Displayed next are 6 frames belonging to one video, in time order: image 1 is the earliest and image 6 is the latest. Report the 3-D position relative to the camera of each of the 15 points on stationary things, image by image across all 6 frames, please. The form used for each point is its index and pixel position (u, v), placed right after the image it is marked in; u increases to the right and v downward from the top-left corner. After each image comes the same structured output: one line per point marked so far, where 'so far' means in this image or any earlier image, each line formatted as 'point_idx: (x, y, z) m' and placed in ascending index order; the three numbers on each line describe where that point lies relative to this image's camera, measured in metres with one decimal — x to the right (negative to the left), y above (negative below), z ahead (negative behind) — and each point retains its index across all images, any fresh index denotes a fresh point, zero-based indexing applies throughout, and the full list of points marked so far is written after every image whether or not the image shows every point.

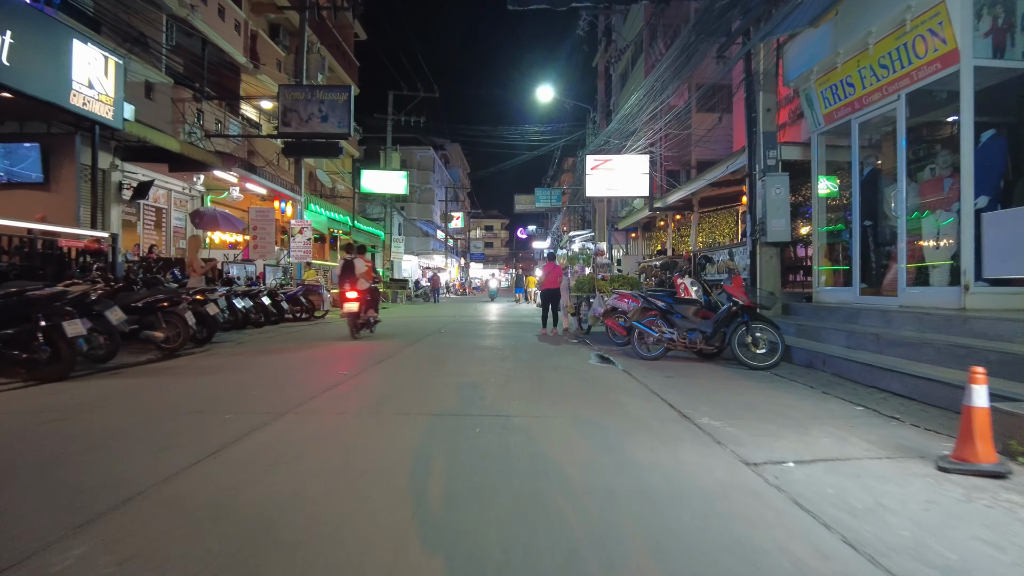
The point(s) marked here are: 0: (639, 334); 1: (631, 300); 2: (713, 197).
0: (+1.7, -0.6, +8.9) m
1: (+1.8, -0.2, +9.7) m
2: (+5.4, +2.4, +17.5) m
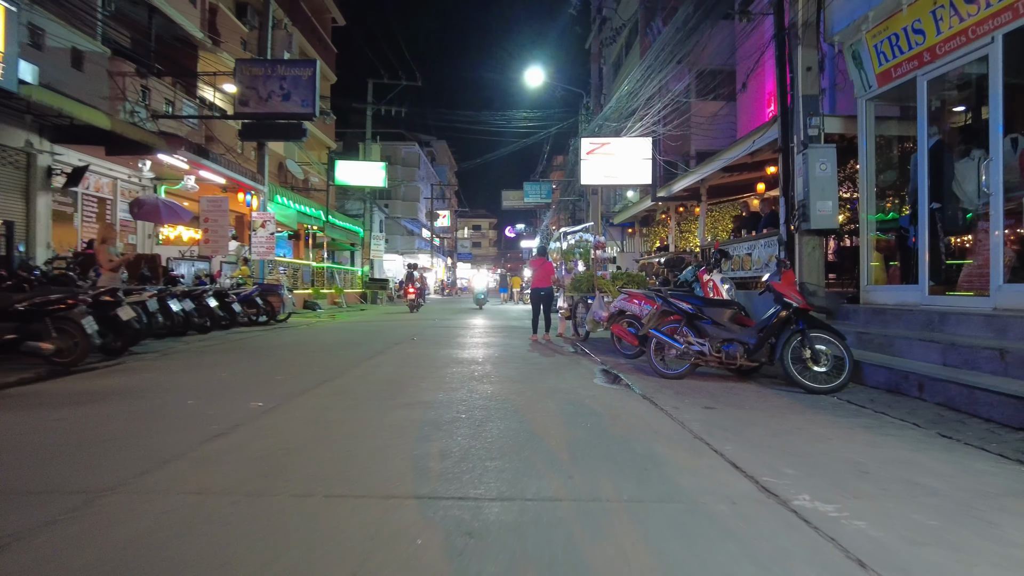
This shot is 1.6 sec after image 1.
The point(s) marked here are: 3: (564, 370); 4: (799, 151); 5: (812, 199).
0: (+1.6, -0.6, +7.0) m
1: (+1.6, -0.2, +7.8) m
2: (+5.1, +2.5, +15.6) m
3: (+0.6, -1.0, +7.6) m
4: (+3.7, +1.8, +8.4) m
5: (+3.7, +1.1, +8.0) m
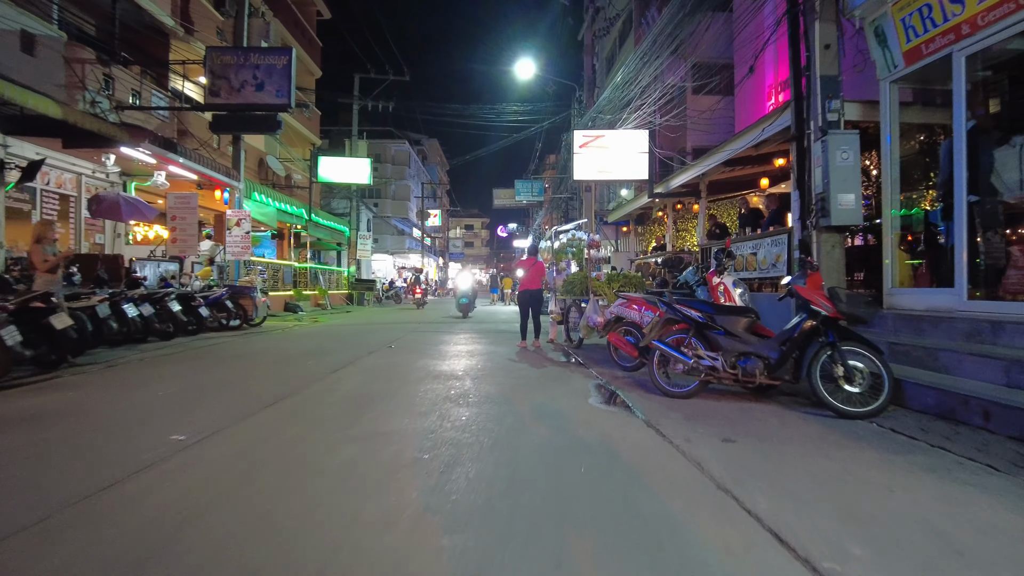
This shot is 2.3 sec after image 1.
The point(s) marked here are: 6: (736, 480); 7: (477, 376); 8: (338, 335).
0: (+1.4, -0.7, +6.1) m
1: (+1.4, -0.2, +6.9) m
2: (+4.8, +2.4, +14.8) m
3: (+0.4, -1.0, +6.7) m
4: (+3.5, +1.7, +7.5) m
5: (+3.5, +1.1, +7.2) m
6: (+1.2, -1.0, +3.5) m
7: (-0.4, -1.0, +7.4) m
8: (-3.7, -1.0, +14.2) m
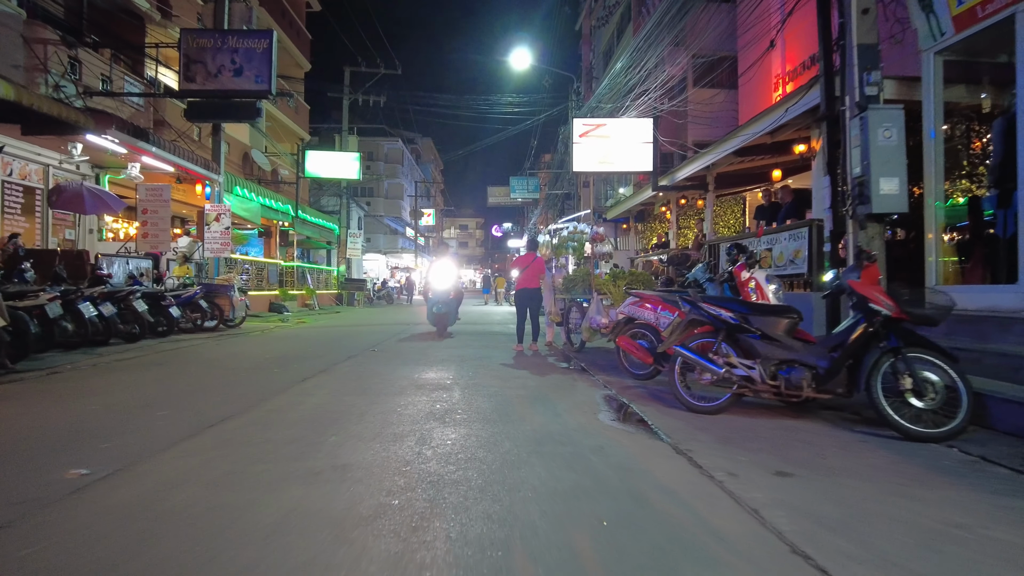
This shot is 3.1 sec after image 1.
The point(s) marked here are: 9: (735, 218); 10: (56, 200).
0: (+1.4, -0.6, +5.2) m
1: (+1.4, -0.2, +6.0) m
2: (+4.7, +2.4, +13.9) m
3: (+0.4, -1.0, +5.8) m
4: (+3.4, +1.7, +6.6) m
5: (+3.5, +1.1, +6.3) m
6: (+1.2, -1.0, +2.6) m
7: (-0.4, -1.0, +6.5) m
8: (-3.8, -1.0, +13.2) m
9: (+5.0, +1.6, +14.9) m
10: (-8.3, +1.6, +11.9) m
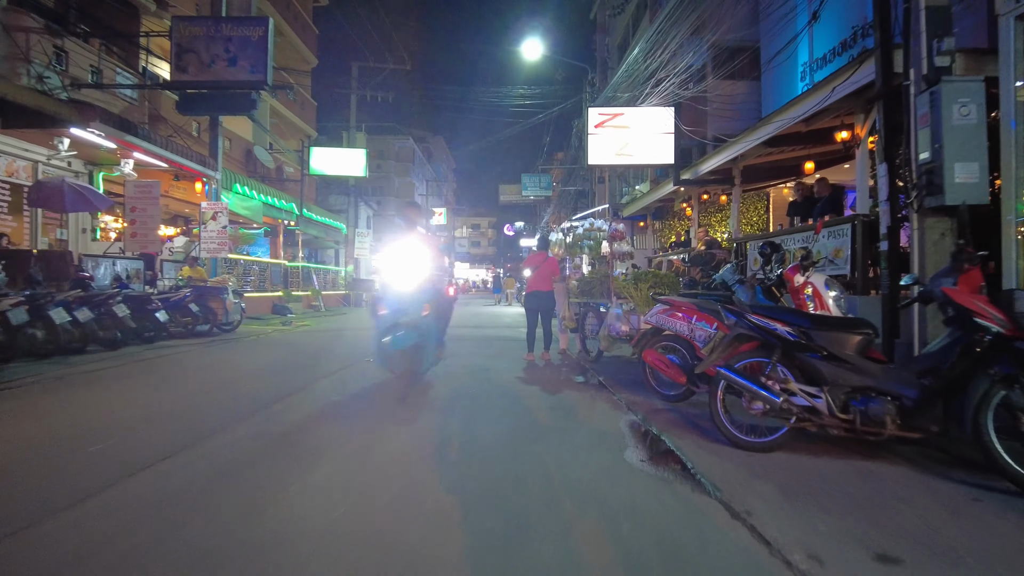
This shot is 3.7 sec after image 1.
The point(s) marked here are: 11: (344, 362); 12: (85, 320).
0: (+1.4, -0.7, +4.3) m
1: (+1.4, -0.2, +5.0) m
2: (+4.9, +2.4, +12.9) m
3: (+0.4, -1.0, +4.9) m
4: (+3.5, +1.7, +5.6) m
5: (+3.5, +1.0, +5.3) m
6: (+1.2, -1.0, +1.7) m
7: (-0.4, -1.0, +5.6) m
8: (-3.6, -1.0, +12.4) m
9: (+5.3, +1.5, +13.9) m
10: (-8.1, +1.5, +11.2) m
11: (-2.3, -1.0, +9.0) m
12: (-6.2, -0.5, +9.4) m
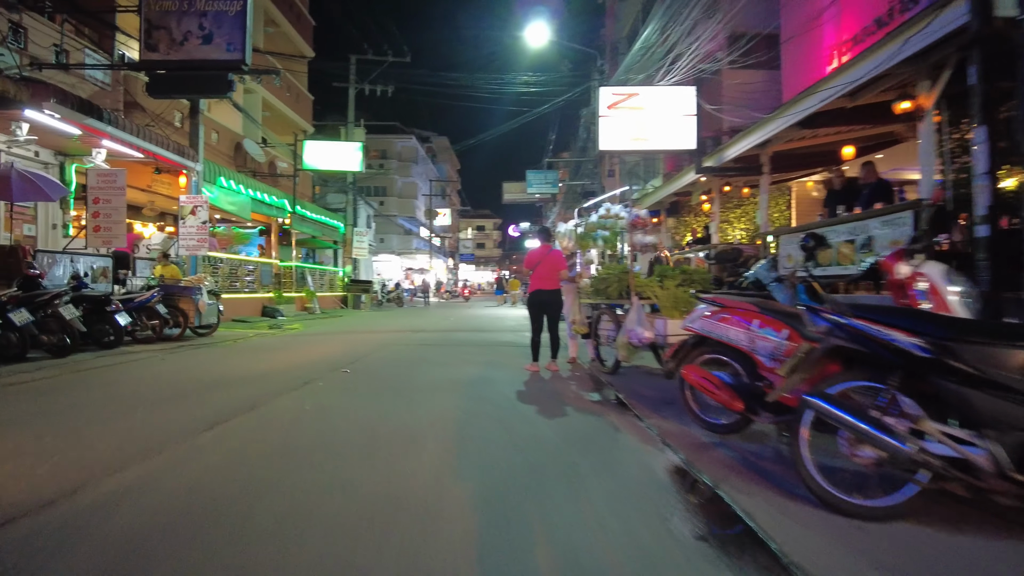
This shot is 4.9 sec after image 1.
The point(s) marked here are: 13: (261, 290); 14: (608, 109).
0: (+1.4, -0.6, +3.0) m
1: (+1.4, -0.2, +3.7) m
2: (+5.0, +2.4, +11.6) m
3: (+0.4, -1.0, +3.6) m
4: (+3.5, +1.7, +4.3) m
5: (+3.5, +1.1, +4.0) m
6: (+1.2, -1.0, +0.4) m
7: (-0.4, -1.0, +4.3) m
8: (-3.6, -1.0, +11.1) m
9: (+5.3, +1.5, +12.6) m
10: (-8.1, +1.6, +9.9) m
11: (-2.3, -1.0, +7.8) m
12: (-6.1, -0.4, +8.2) m
13: (-7.6, -0.1, +19.8) m
14: (+1.9, +3.5, +12.9) m
